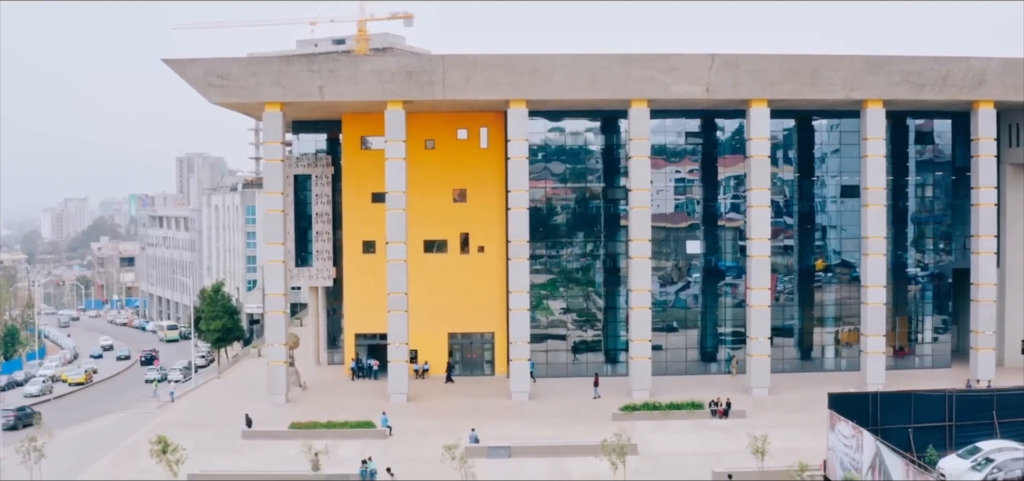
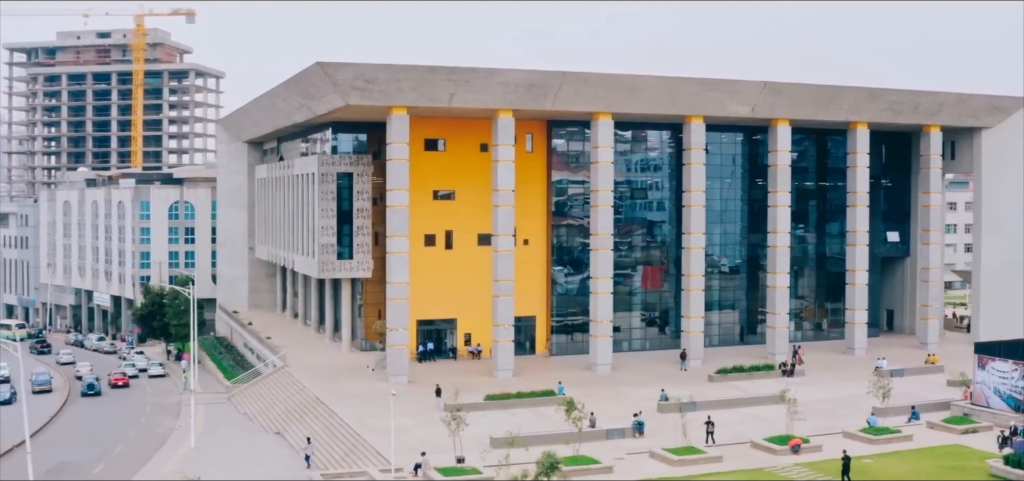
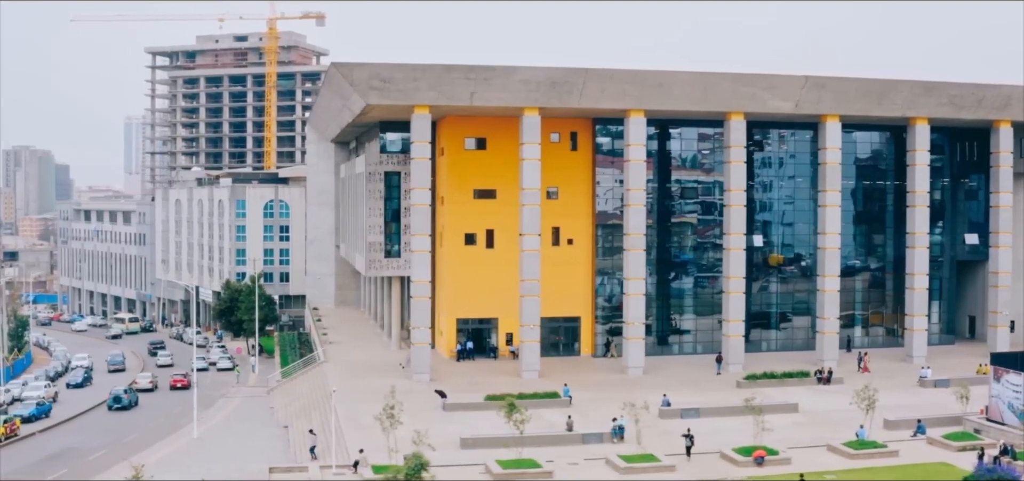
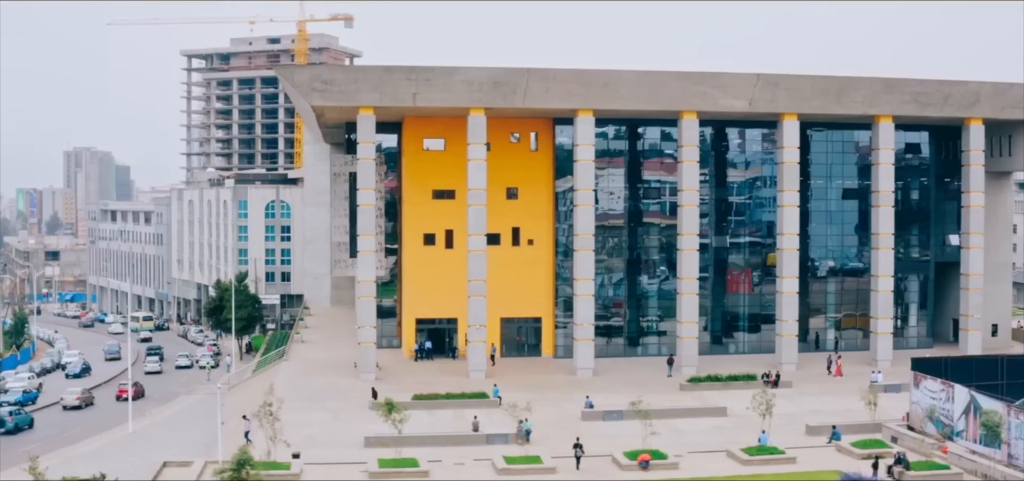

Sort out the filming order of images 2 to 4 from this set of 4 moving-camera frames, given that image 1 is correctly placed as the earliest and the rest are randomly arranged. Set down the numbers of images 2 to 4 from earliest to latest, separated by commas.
4, 3, 2
